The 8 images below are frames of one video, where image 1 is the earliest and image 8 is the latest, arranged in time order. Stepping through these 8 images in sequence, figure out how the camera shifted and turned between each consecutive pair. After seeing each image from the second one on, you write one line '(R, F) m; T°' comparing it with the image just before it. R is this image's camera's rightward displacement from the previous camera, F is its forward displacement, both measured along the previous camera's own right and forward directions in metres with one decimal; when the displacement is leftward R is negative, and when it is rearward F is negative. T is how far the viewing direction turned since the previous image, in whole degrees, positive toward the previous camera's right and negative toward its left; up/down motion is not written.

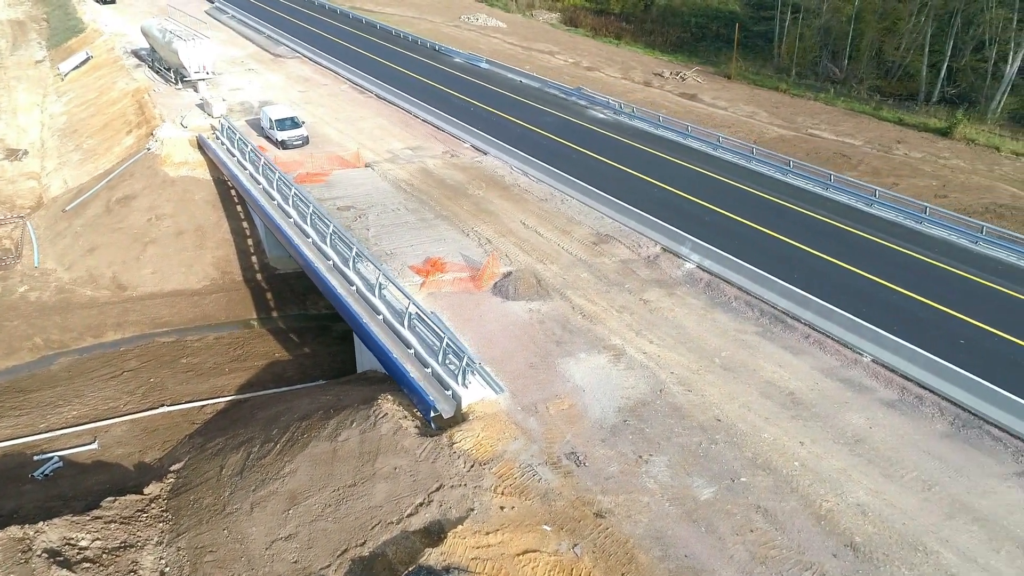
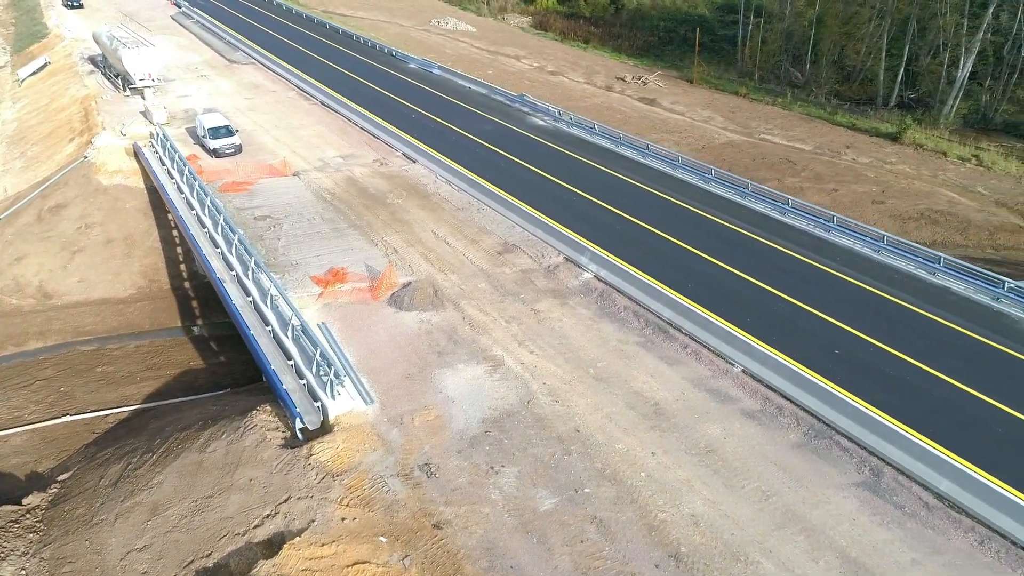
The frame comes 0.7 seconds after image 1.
(+2.3, -0.2) m; 0°
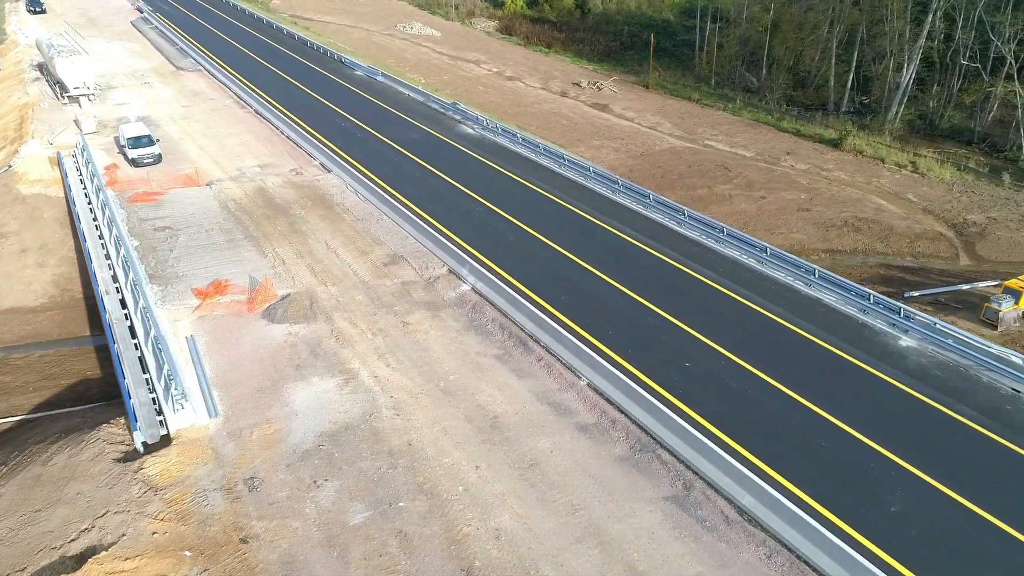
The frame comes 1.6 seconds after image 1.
(+2.9, -0.2) m; 0°
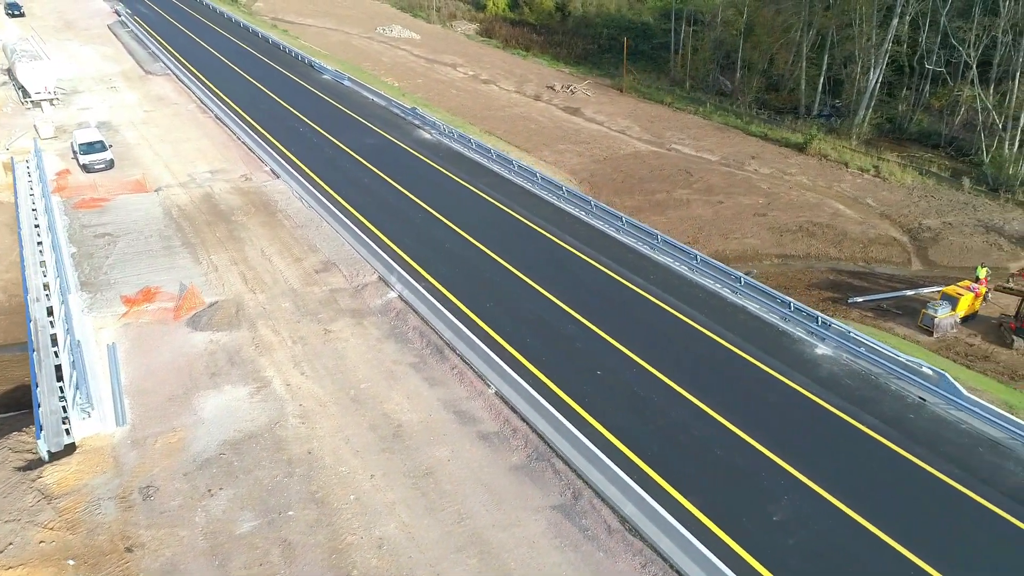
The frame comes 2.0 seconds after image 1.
(+1.8, -0.1) m; 0°
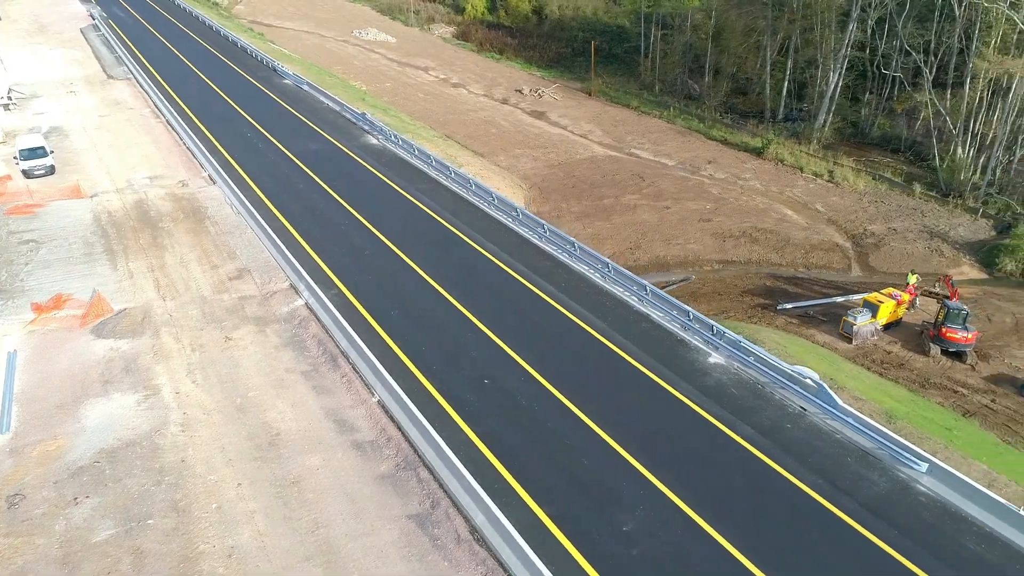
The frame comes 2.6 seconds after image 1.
(+2.3, -0.1) m; 0°
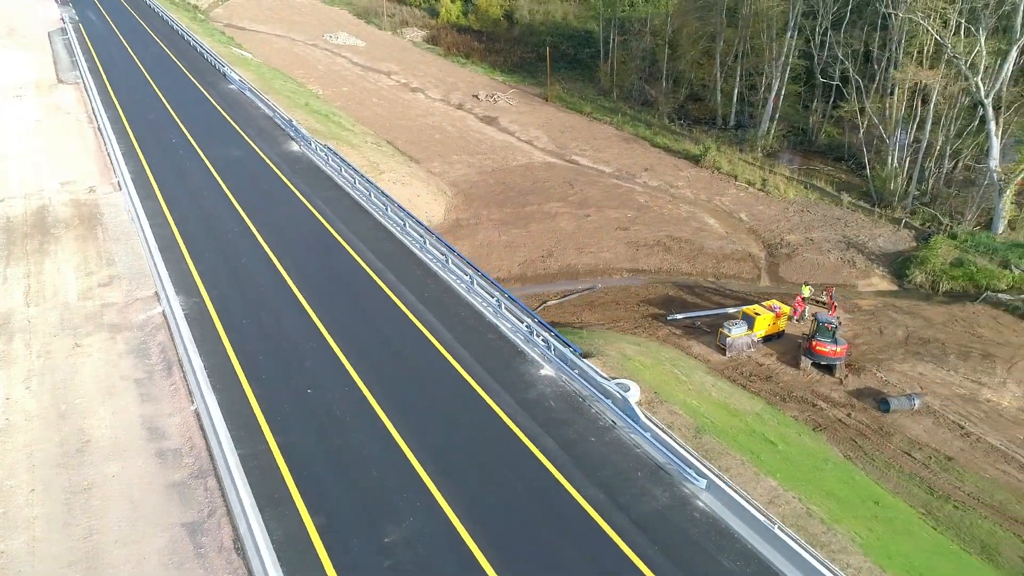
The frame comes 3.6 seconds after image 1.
(+3.9, -0.2) m; -1°
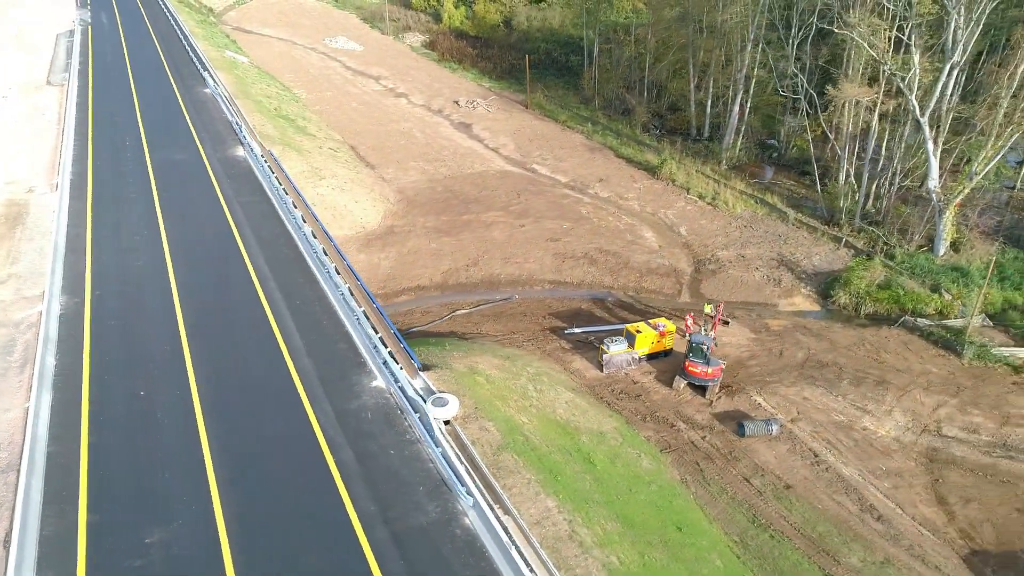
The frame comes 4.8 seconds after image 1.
(+4.7, -0.2) m; -4°
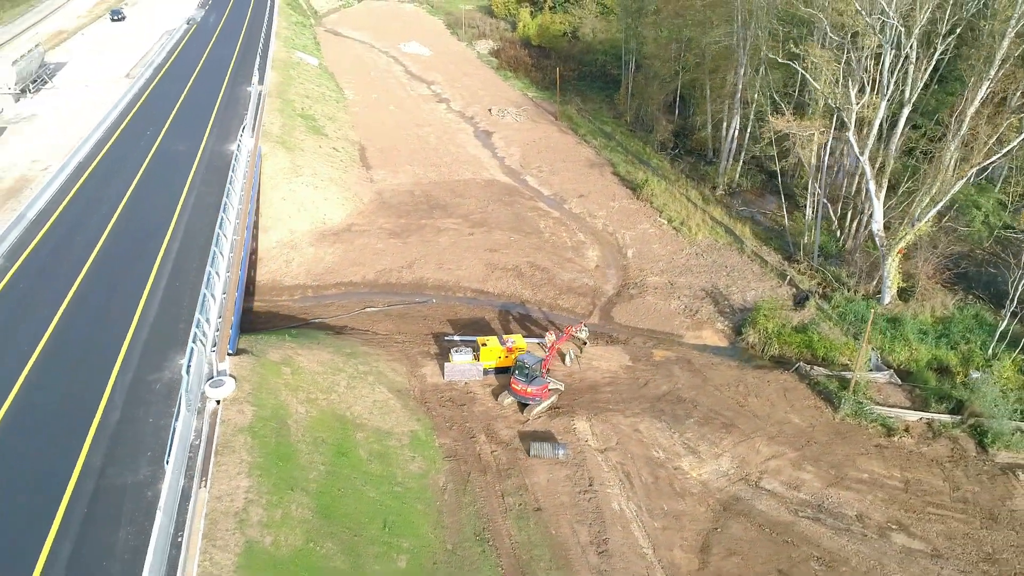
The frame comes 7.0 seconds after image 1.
(+8.4, -0.3) m; -11°
